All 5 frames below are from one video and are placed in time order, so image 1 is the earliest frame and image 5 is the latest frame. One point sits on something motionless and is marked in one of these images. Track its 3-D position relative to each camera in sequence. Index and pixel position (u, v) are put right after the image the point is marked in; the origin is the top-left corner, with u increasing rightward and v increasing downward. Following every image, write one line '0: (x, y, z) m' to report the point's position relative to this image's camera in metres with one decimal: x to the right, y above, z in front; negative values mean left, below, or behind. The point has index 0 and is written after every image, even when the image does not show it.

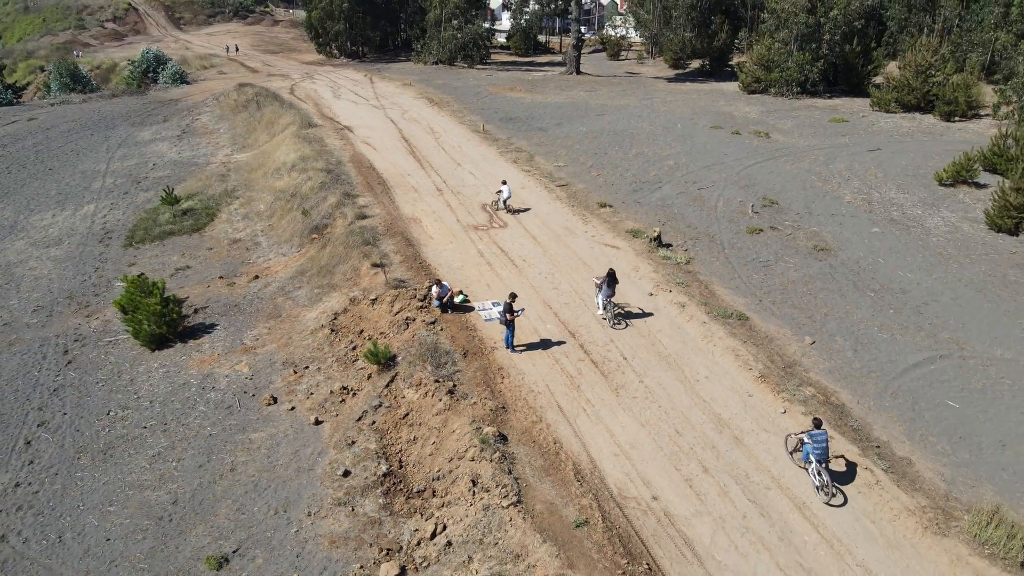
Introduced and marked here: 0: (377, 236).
0: (-3.5, +1.4, +19.4) m
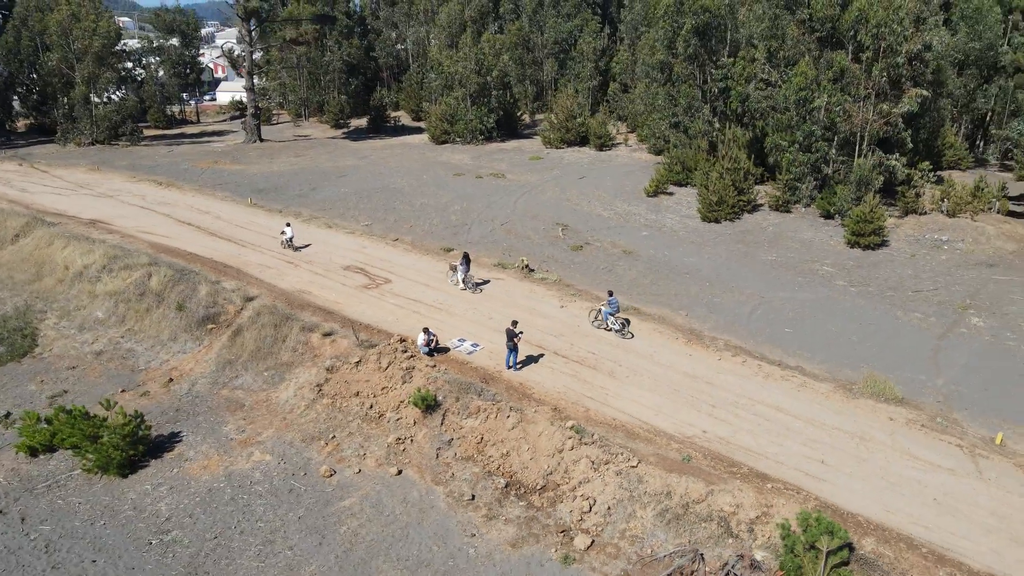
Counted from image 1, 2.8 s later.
0: (-5.9, -0.6, +19.7) m
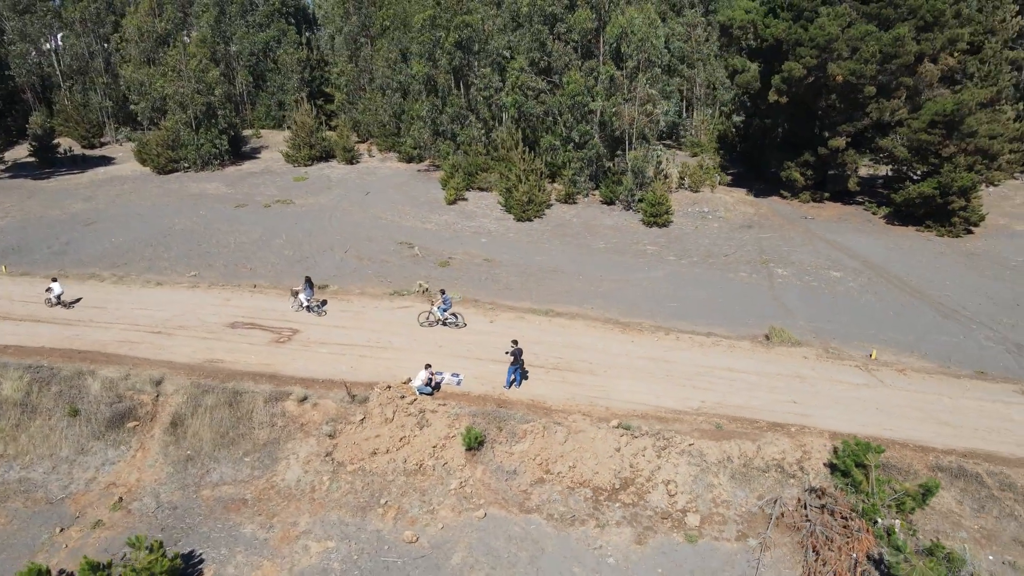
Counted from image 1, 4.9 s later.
0: (-6.6, -2.2, +17.3) m
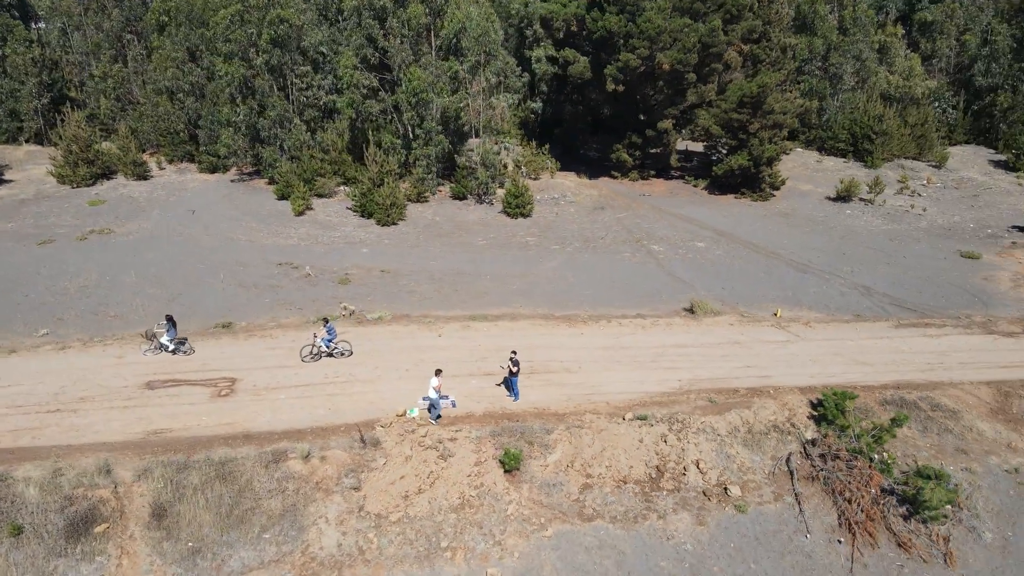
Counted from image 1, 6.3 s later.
0: (-6.2, -3.4, +14.9) m
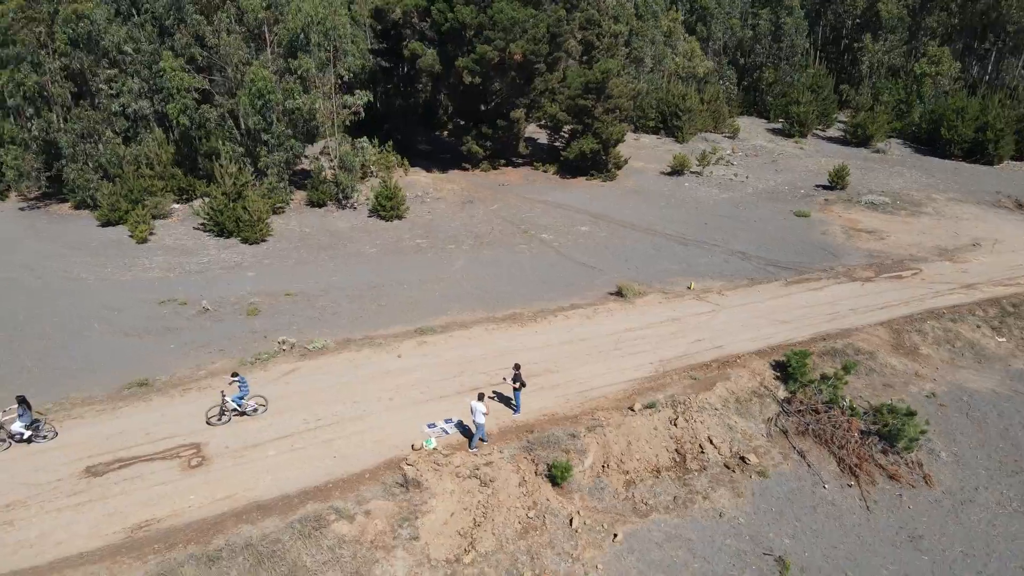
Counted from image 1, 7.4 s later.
0: (-5.0, -4.3, +12.7) m
